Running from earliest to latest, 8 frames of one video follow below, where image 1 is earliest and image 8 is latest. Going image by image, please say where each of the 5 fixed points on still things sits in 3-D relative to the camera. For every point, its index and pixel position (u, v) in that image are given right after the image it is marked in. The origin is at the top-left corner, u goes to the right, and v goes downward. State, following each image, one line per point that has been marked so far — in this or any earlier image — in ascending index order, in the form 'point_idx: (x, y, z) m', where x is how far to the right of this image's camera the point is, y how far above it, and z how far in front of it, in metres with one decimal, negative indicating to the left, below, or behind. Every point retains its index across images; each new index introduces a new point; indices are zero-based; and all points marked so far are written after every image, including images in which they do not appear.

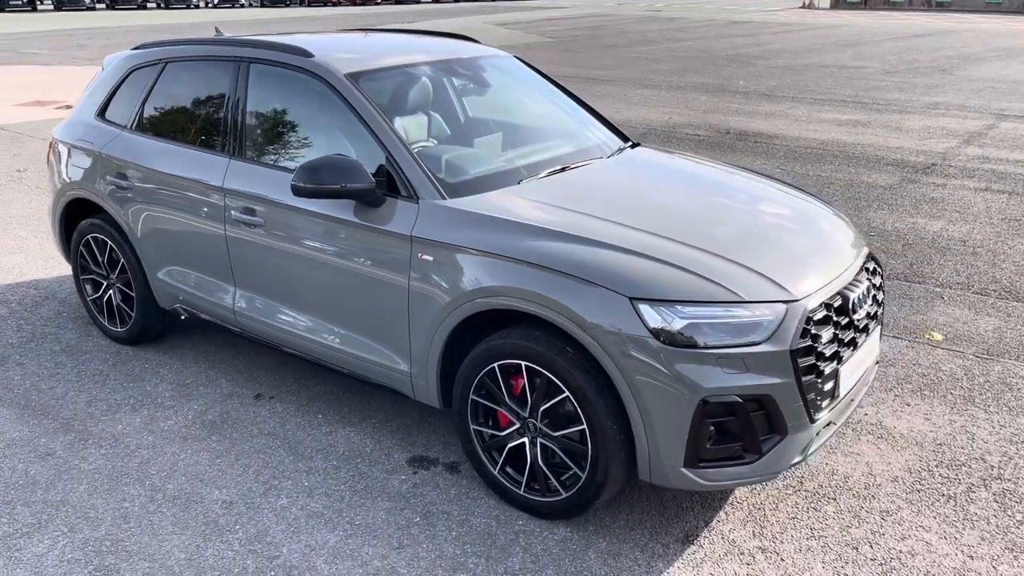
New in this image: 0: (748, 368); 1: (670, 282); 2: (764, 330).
0: (+0.8, -0.3, +2.7) m
1: (+0.5, 0.0, +2.8) m
2: (+0.8, -0.1, +2.8) m
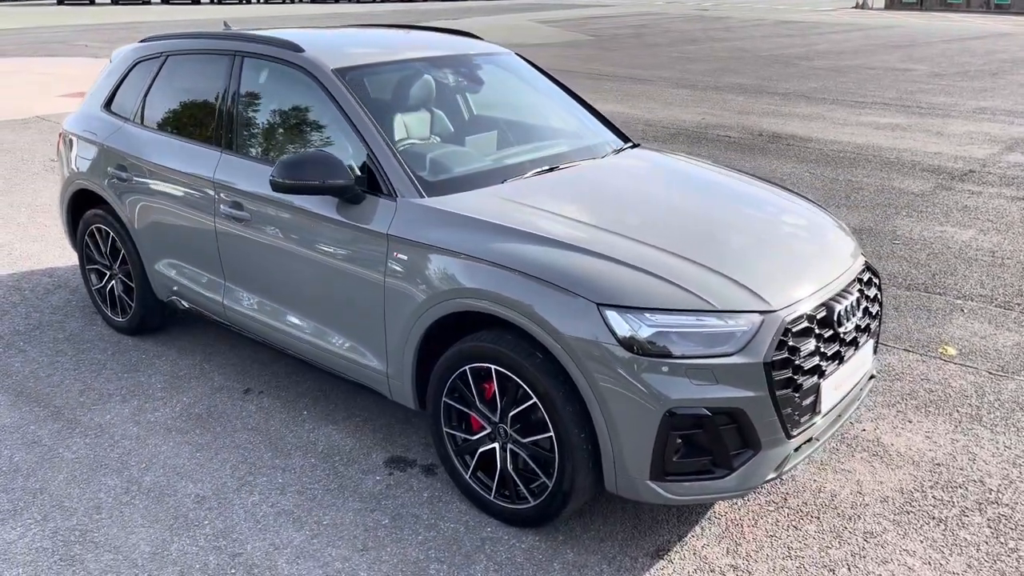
0: (+0.6, -0.3, +2.6) m
1: (+0.4, 0.0, +2.7) m
2: (+0.7, -0.2, +2.7) m
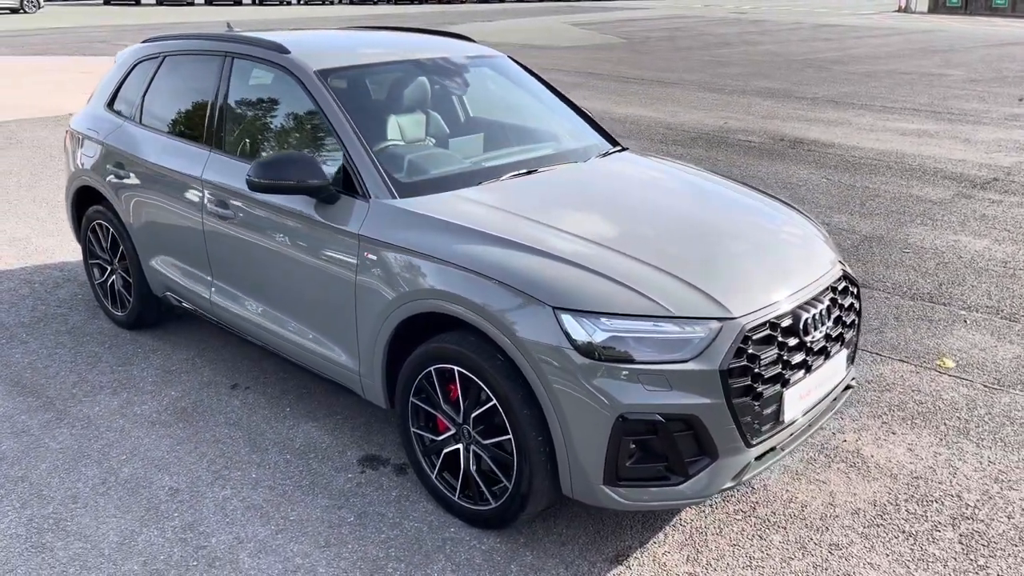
0: (+0.5, -0.3, +2.6) m
1: (+0.3, 0.0, +2.7) m
2: (+0.6, -0.2, +2.6) m
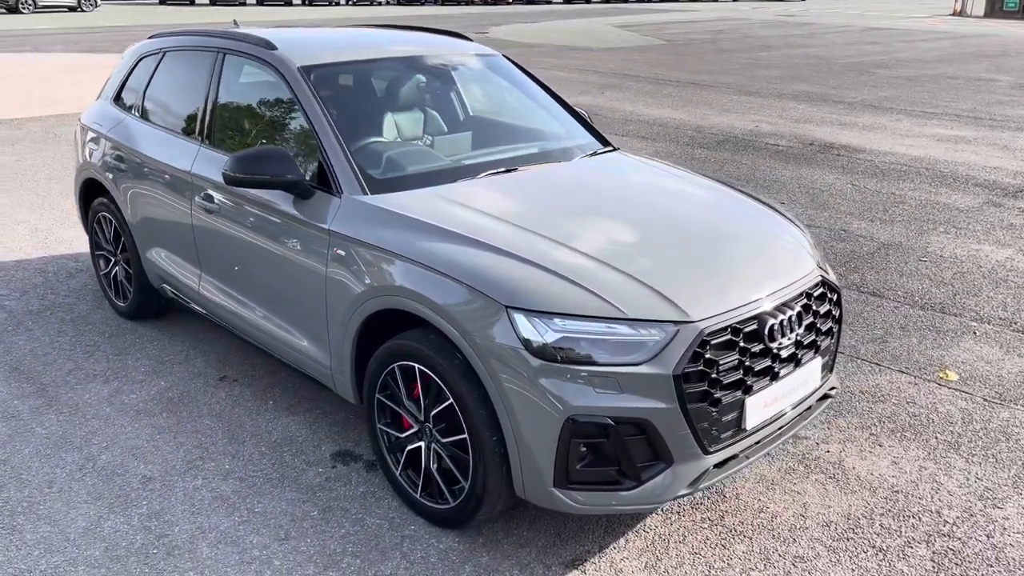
0: (+0.3, -0.3, +2.6) m
1: (+0.1, 0.0, +2.7) m
2: (+0.4, -0.2, +2.6) m
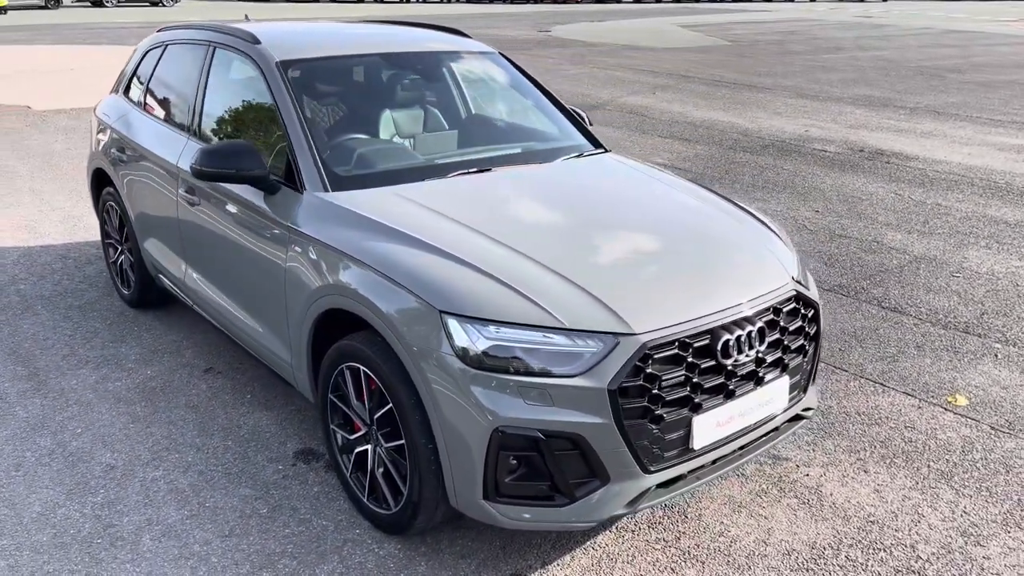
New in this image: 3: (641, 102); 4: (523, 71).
0: (+0.1, -0.3, +2.5) m
1: (-0.1, 0.0, +2.6) m
2: (+0.2, -0.2, +2.5) m
3: (+2.0, +3.0, +13.5) m
4: (+0.1, +1.2, +4.7) m
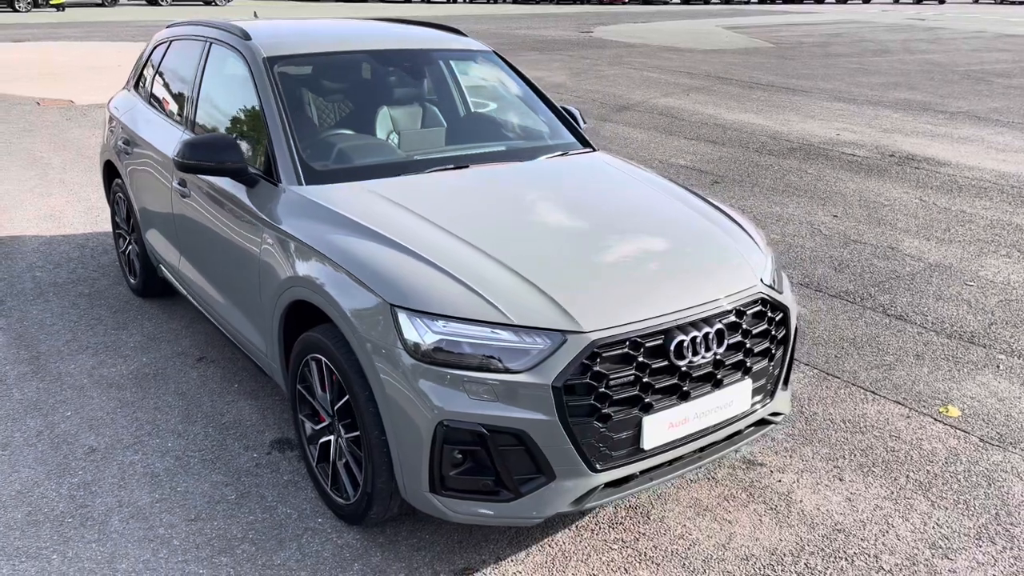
0: (0.0, -0.3, +2.5) m
1: (-0.2, 0.0, +2.6) m
2: (0.0, -0.2, +2.5) m
3: (+2.5, +2.9, +13.4) m
4: (0.0, +1.2, +4.7) m
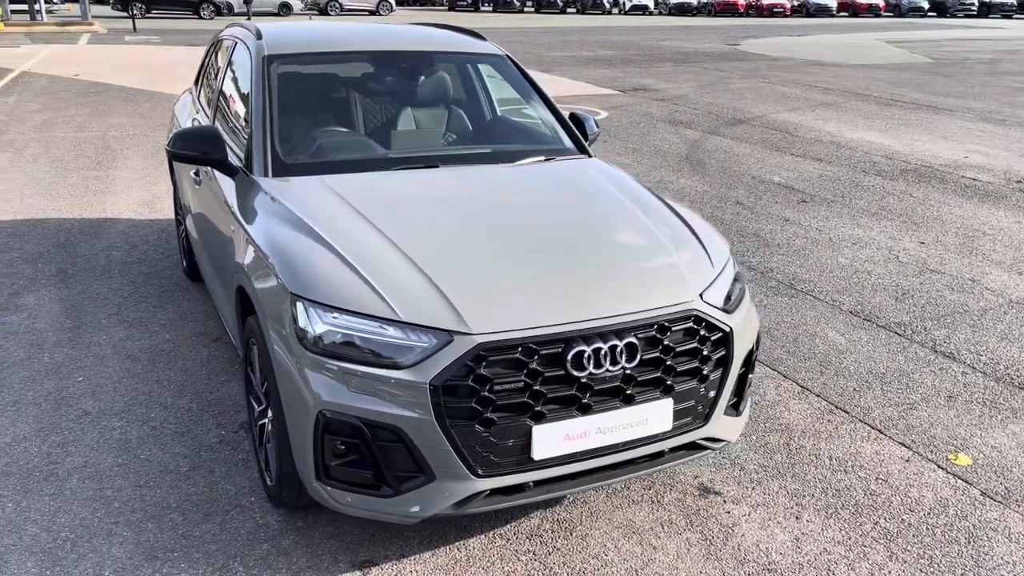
0: (-0.4, -0.3, +2.5) m
1: (-0.5, 0.0, +2.6) m
2: (-0.3, -0.2, +2.5) m
3: (+4.2, +2.5, +12.8) m
4: (+0.2, +1.2, +4.7) m
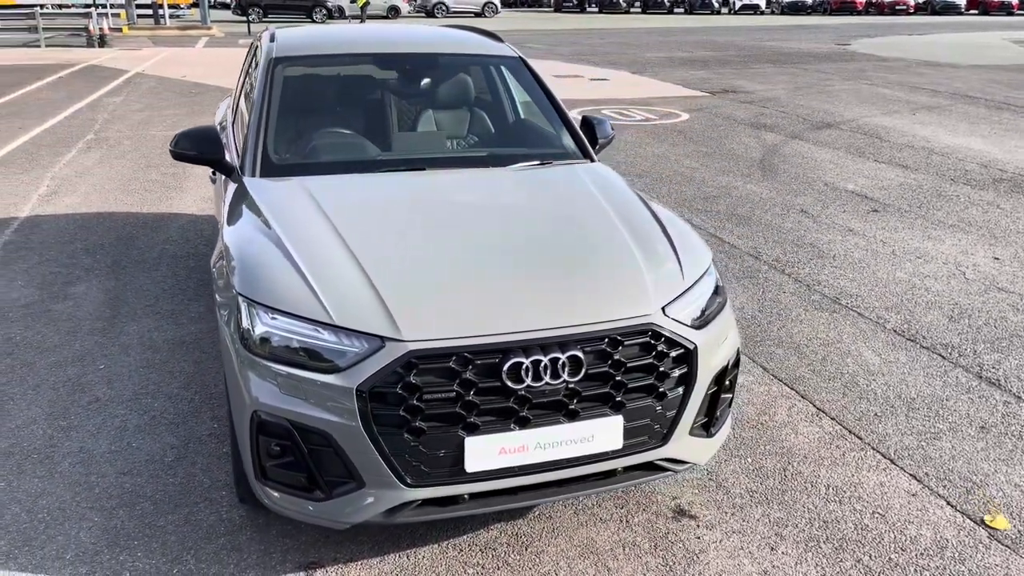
0: (-0.6, -0.3, +2.5) m
1: (-0.7, 0.0, +2.7) m
2: (-0.5, -0.2, +2.5) m
3: (+5.4, +2.4, +12.1) m
4: (+0.3, +1.1, +4.6) m
